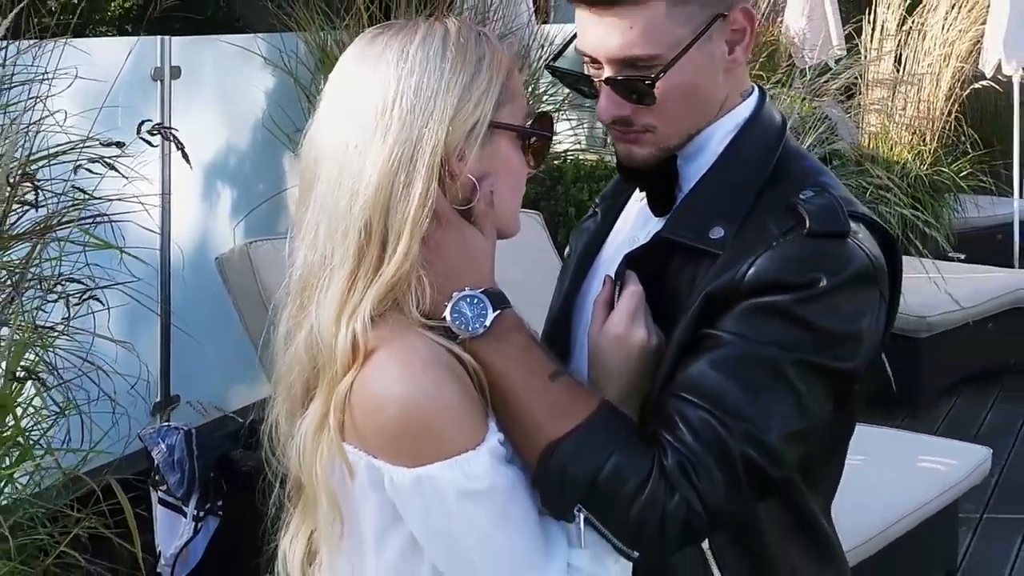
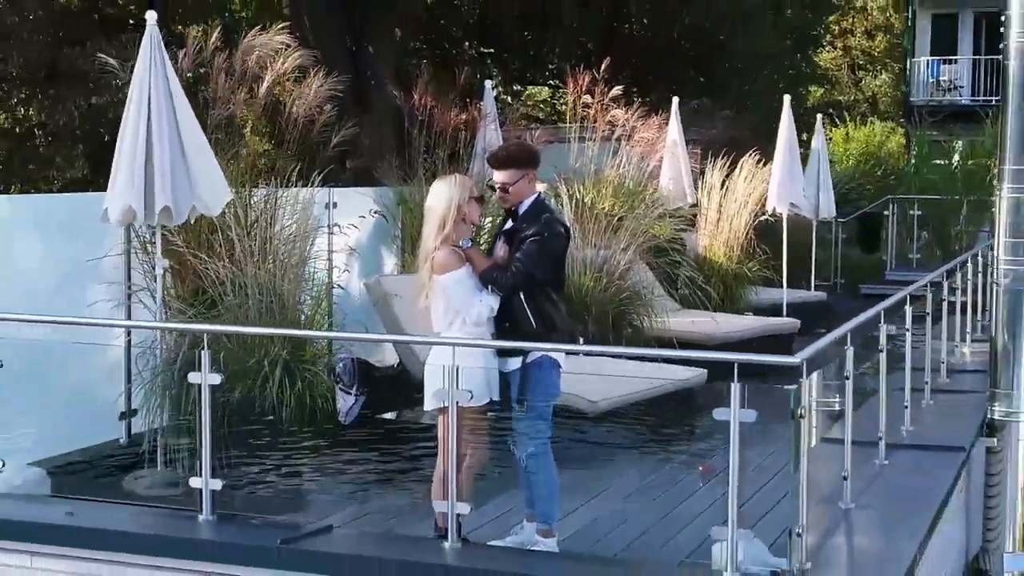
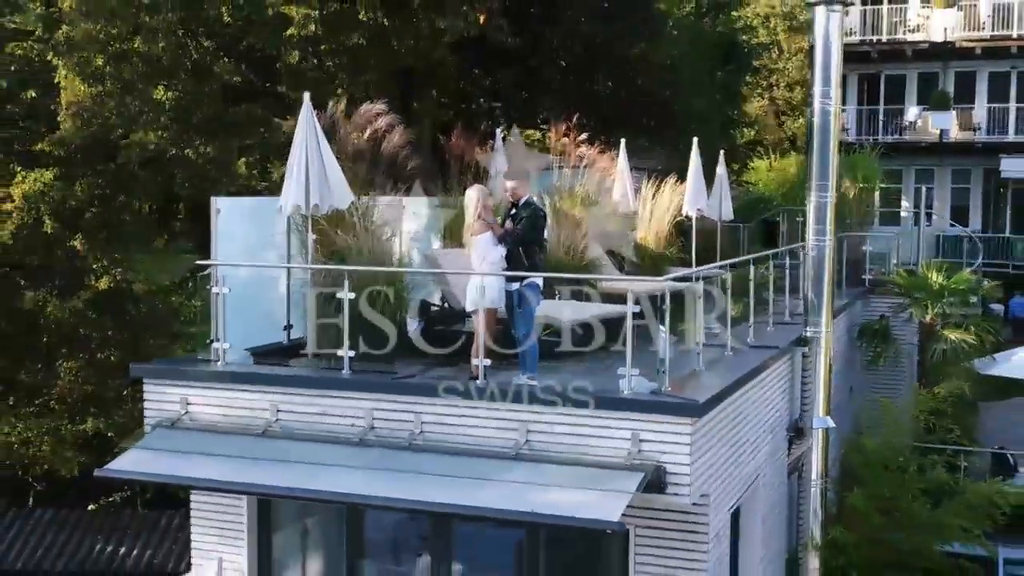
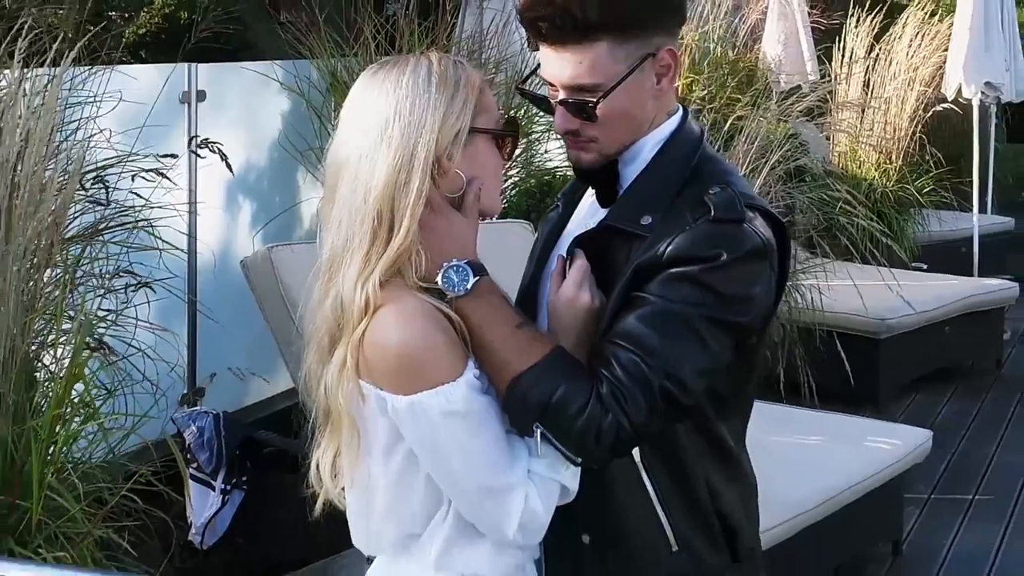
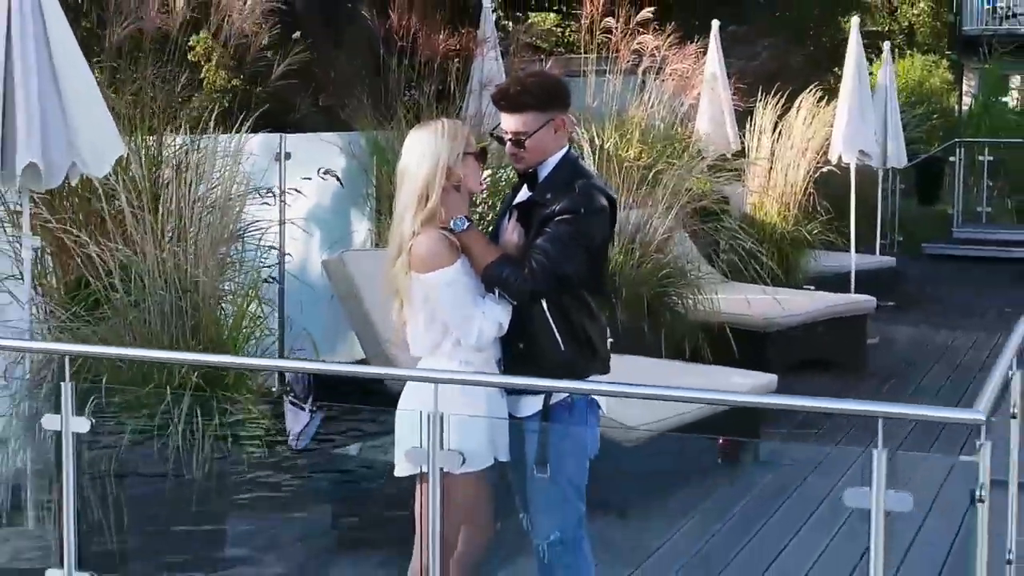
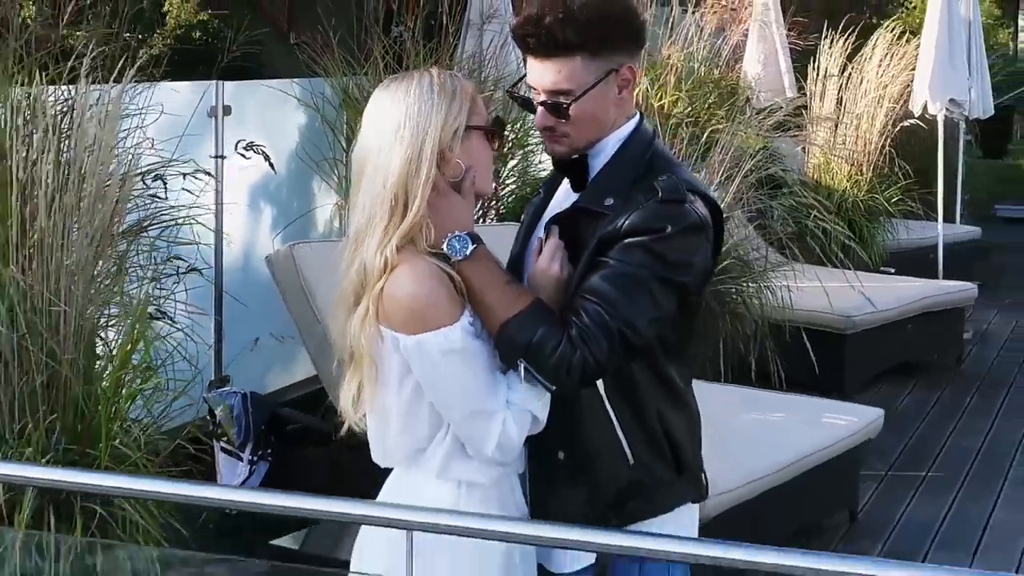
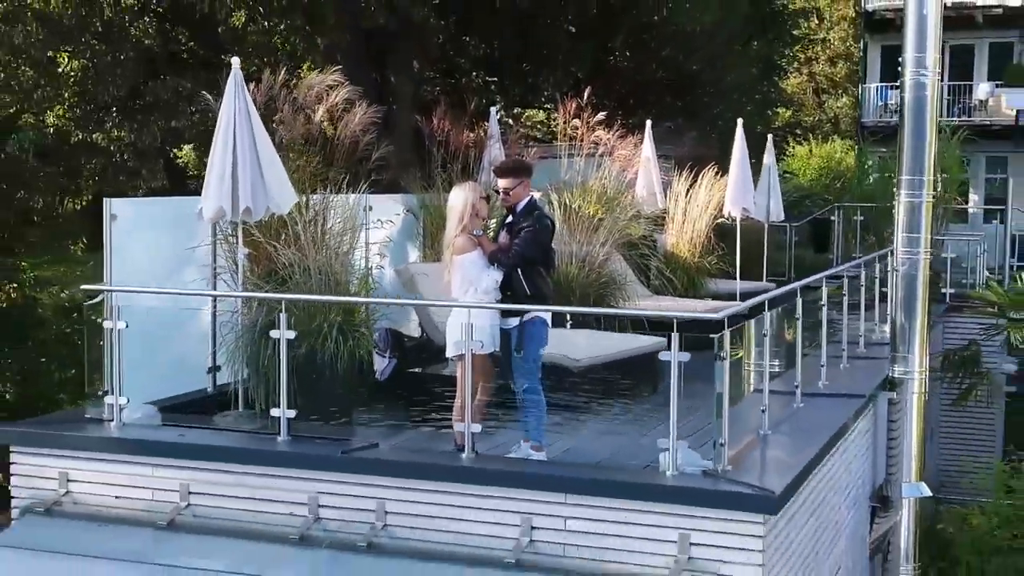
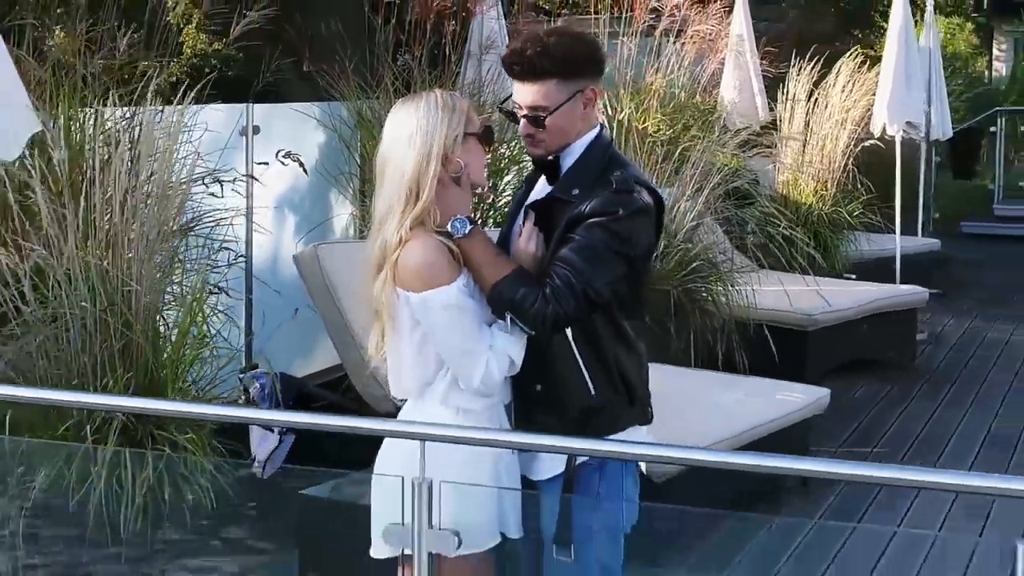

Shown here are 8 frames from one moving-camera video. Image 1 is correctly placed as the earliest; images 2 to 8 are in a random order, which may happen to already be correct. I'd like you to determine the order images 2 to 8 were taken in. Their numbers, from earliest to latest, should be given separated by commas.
4, 6, 8, 5, 2, 7, 3
